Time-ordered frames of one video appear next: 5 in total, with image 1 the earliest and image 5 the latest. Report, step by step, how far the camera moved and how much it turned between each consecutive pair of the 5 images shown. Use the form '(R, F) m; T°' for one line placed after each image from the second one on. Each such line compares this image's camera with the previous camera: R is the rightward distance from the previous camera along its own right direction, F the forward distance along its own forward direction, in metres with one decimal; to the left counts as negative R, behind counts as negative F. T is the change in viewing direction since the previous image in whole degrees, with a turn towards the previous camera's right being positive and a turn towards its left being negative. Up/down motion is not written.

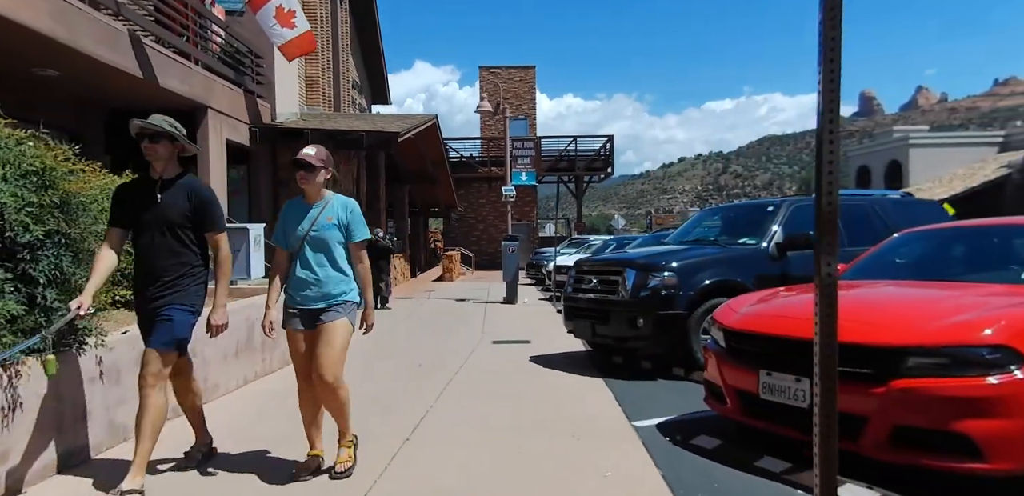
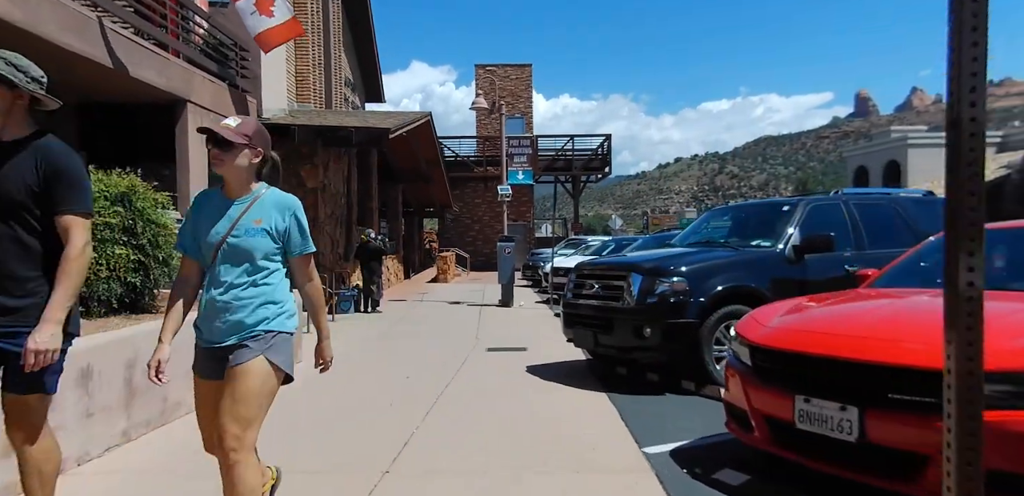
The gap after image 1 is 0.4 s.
(0.0, +0.5) m; 0°
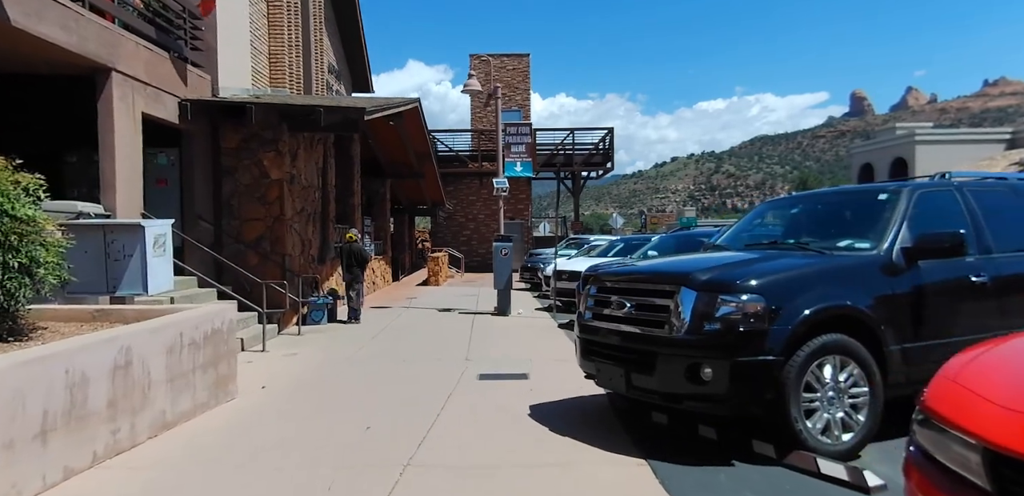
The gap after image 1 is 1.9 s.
(0.0, +1.7) m; 0°
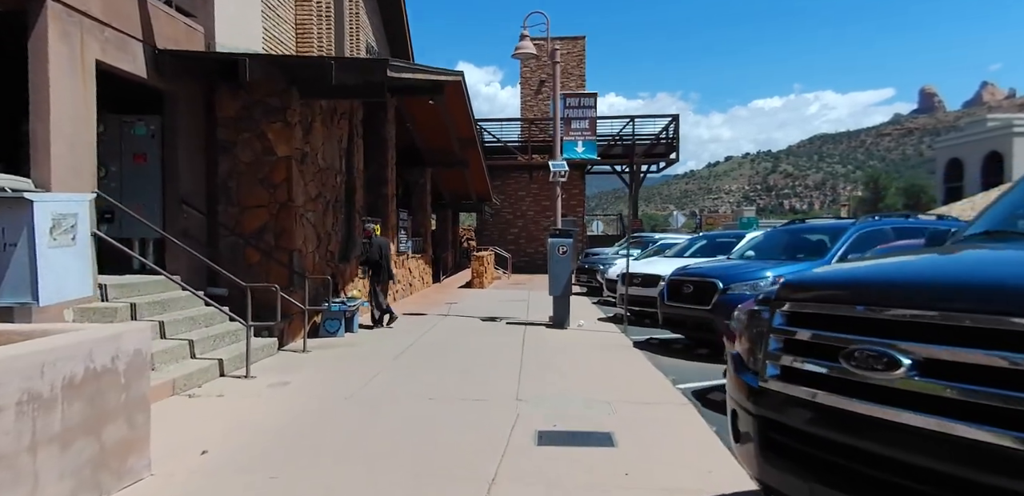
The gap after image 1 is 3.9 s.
(-0.2, +2.4) m; -5°
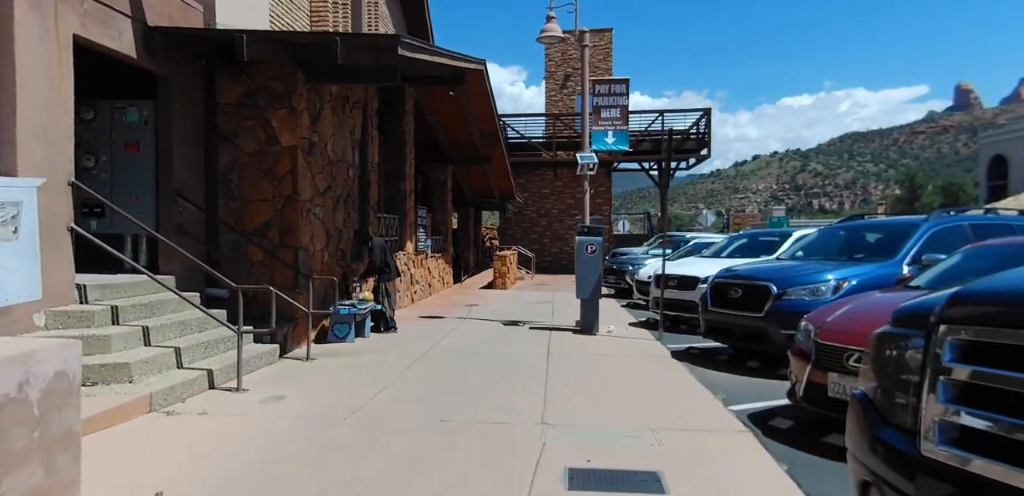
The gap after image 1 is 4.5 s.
(0.0, +0.8) m; -2°
